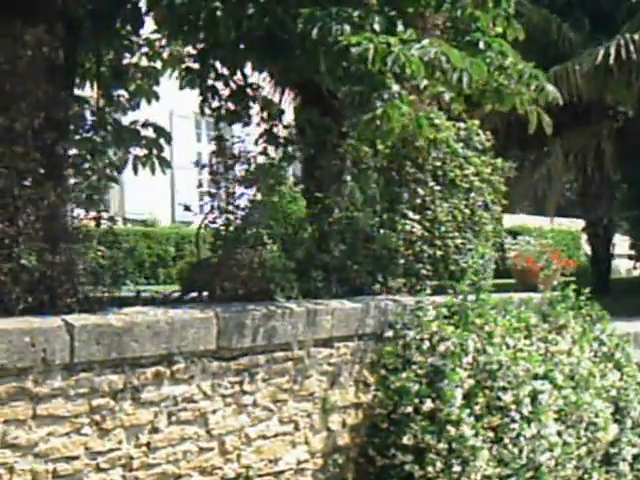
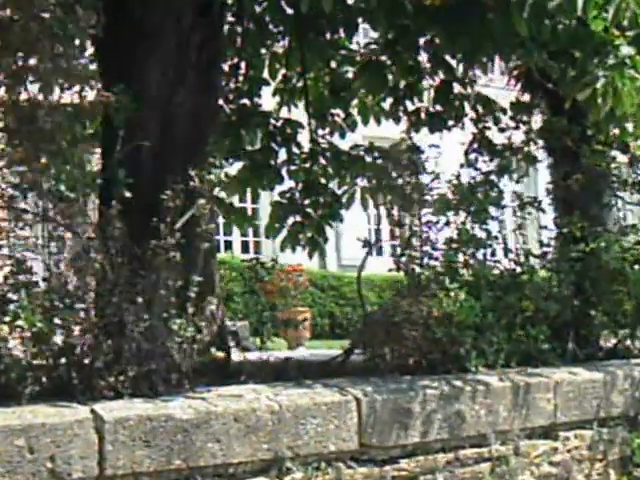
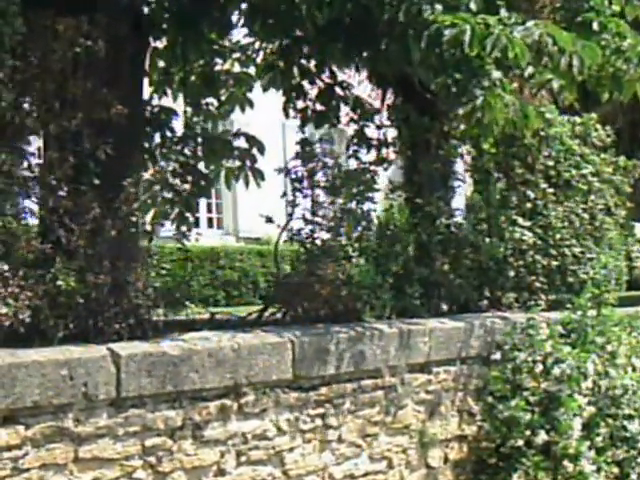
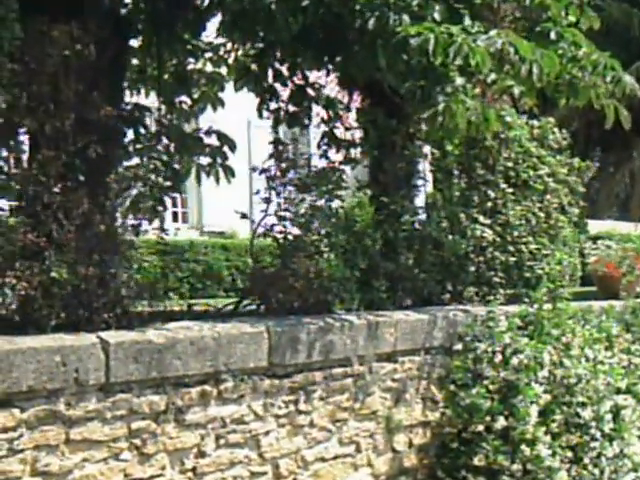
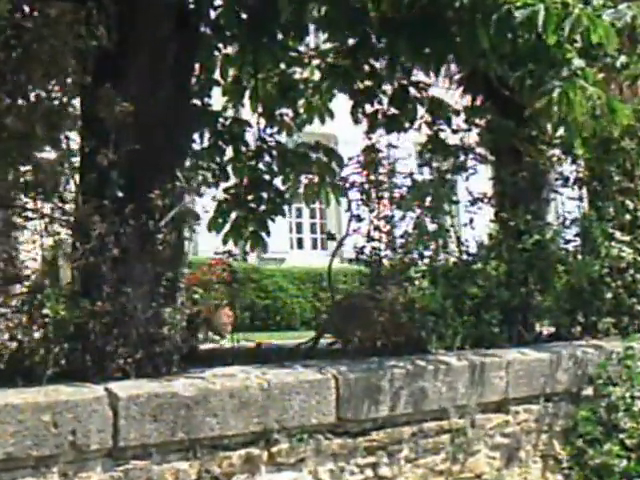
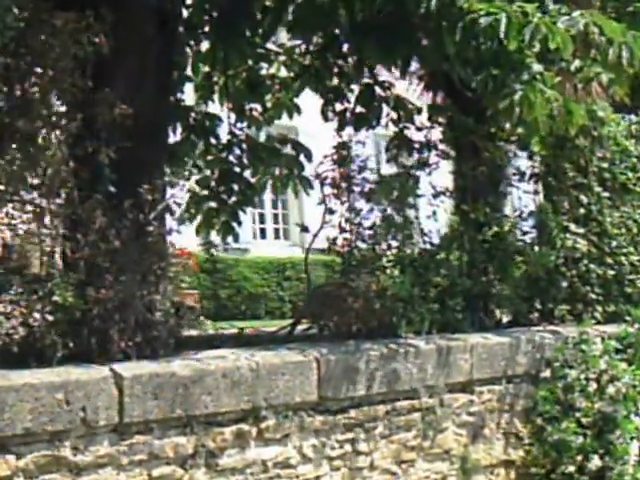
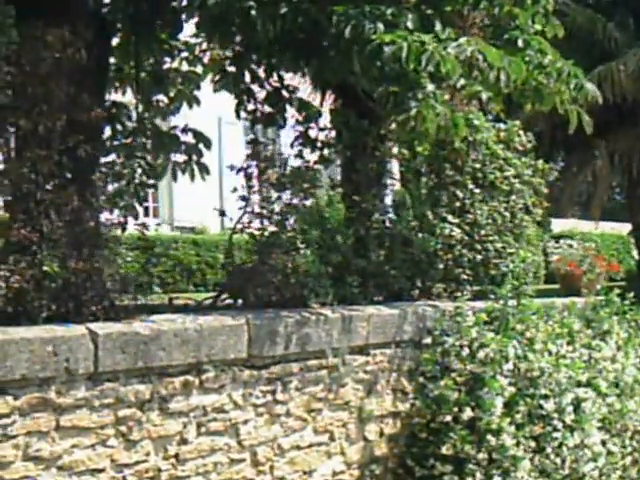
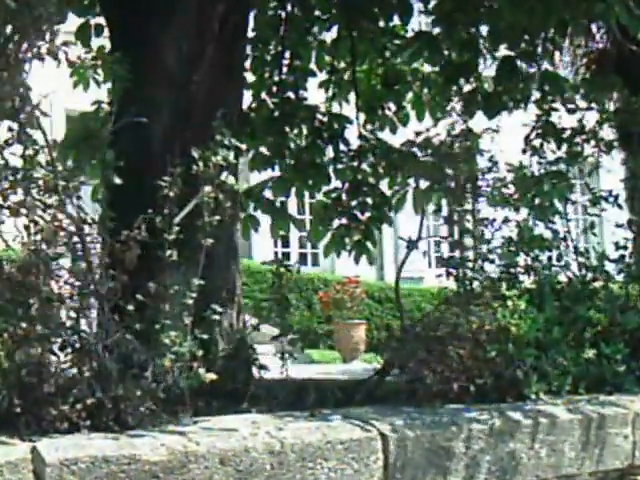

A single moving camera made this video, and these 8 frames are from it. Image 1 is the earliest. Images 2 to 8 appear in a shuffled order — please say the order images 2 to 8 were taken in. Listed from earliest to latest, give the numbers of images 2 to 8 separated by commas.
7, 4, 3, 6, 5, 2, 8
